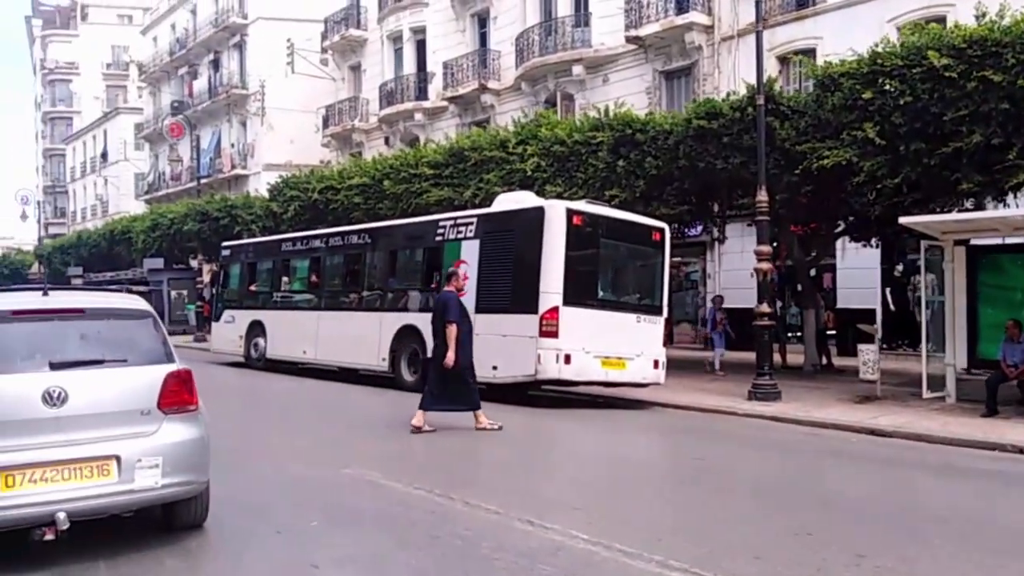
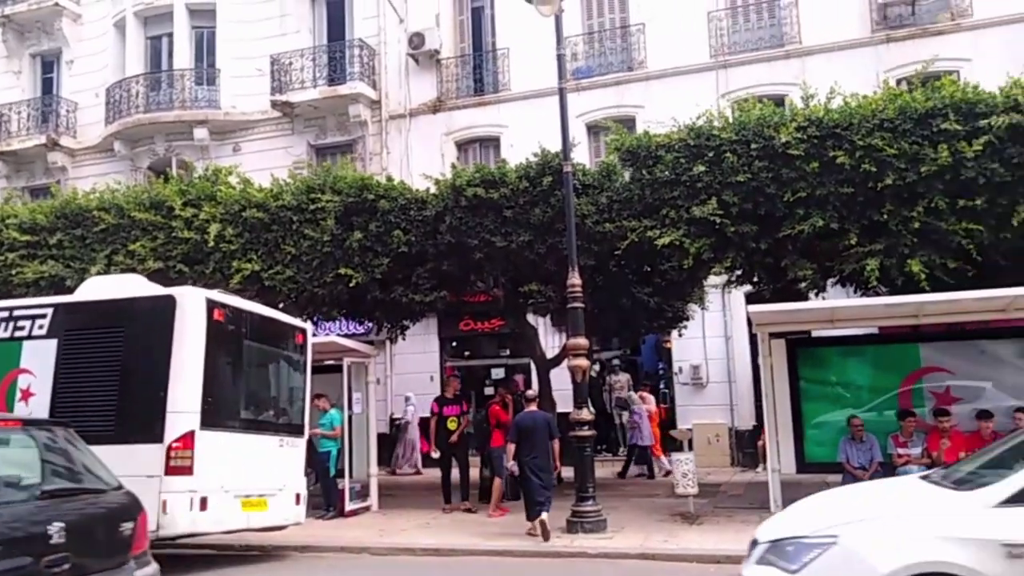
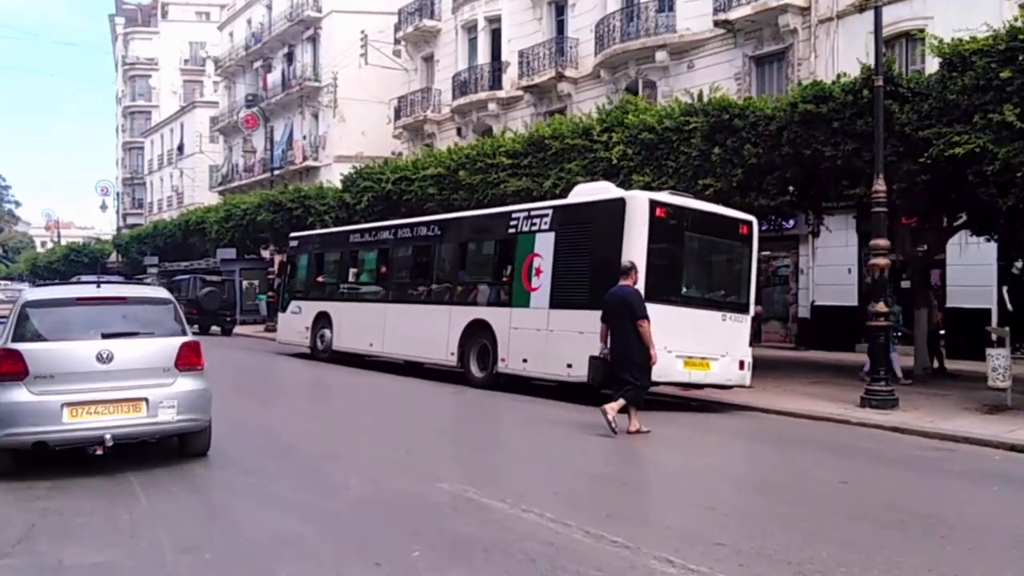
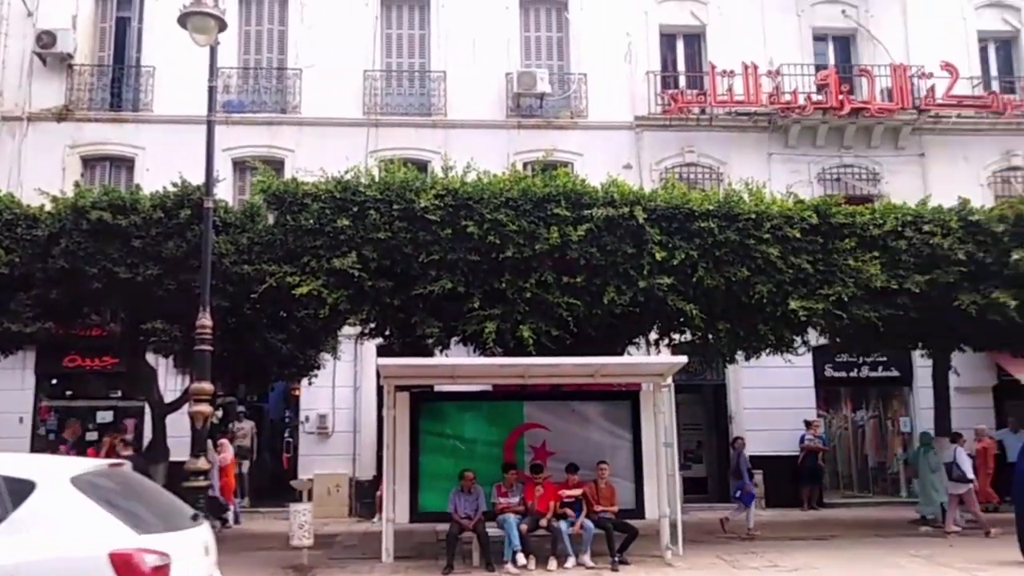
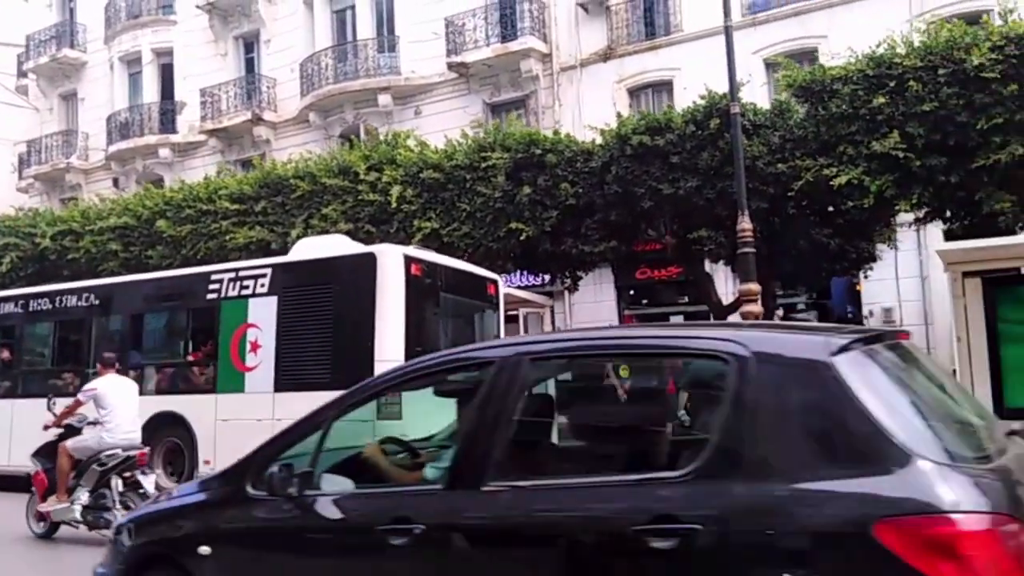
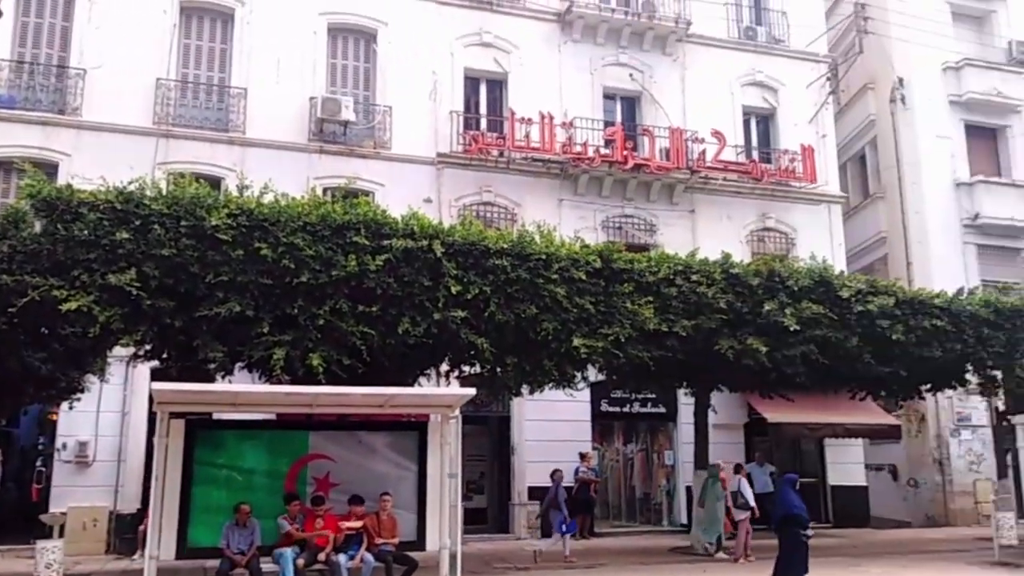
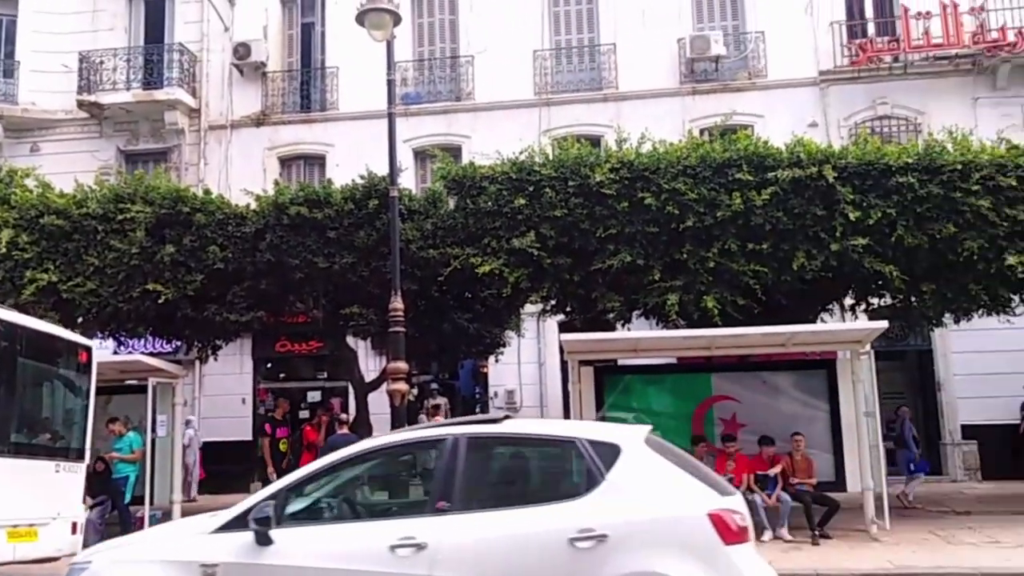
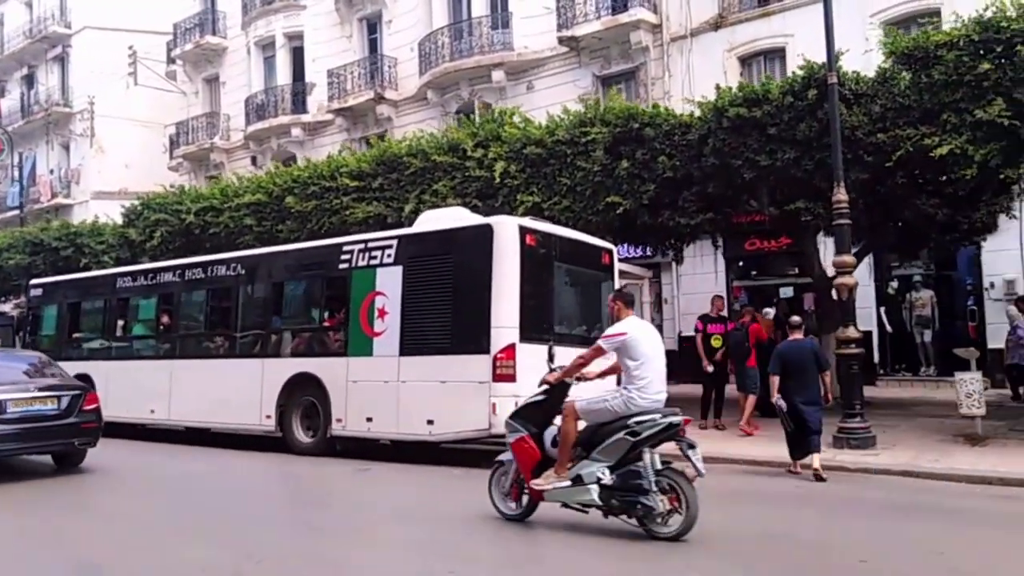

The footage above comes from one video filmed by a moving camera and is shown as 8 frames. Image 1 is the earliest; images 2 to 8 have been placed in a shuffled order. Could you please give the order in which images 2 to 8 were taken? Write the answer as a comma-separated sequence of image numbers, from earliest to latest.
3, 8, 5, 2, 7, 4, 6
